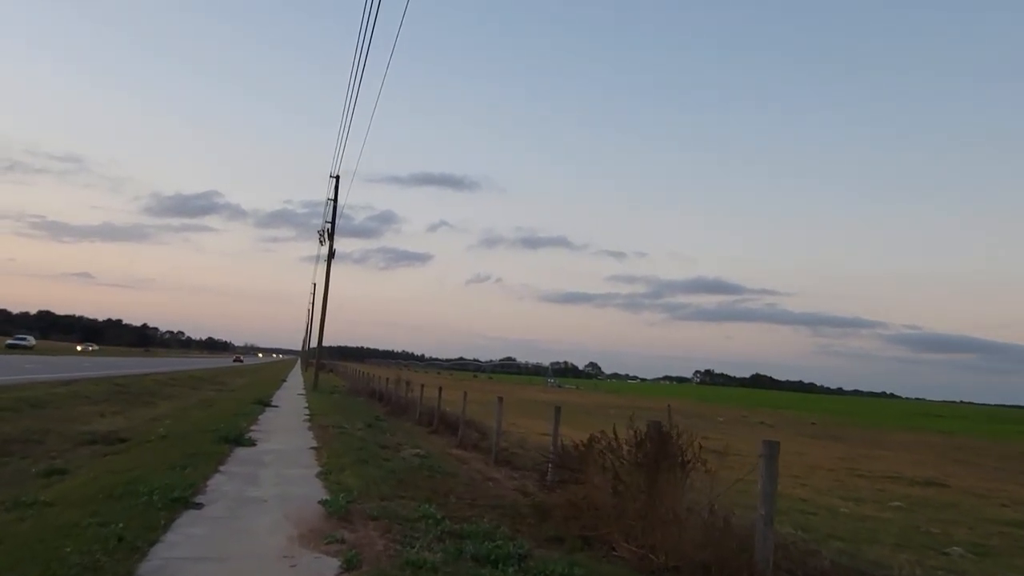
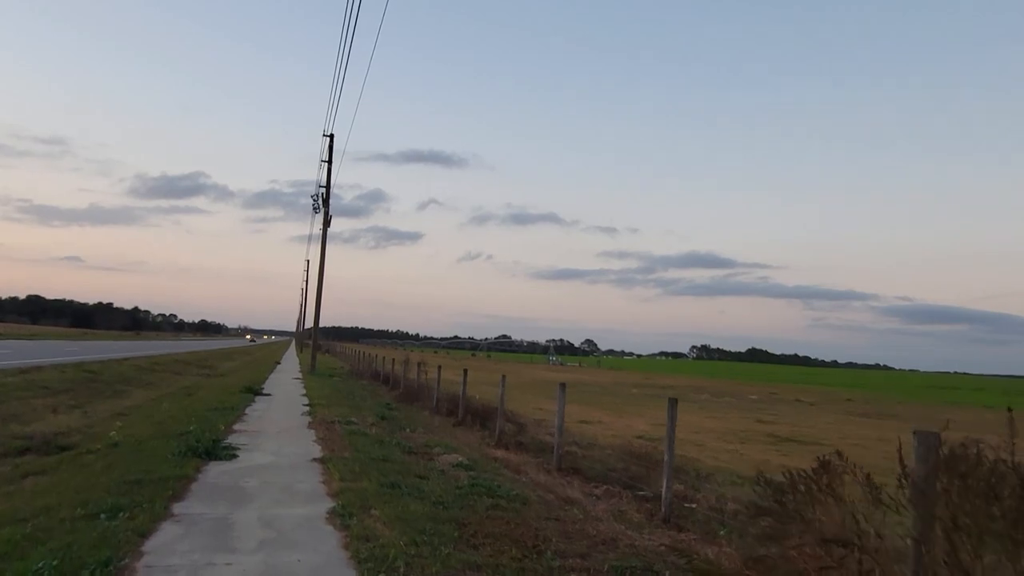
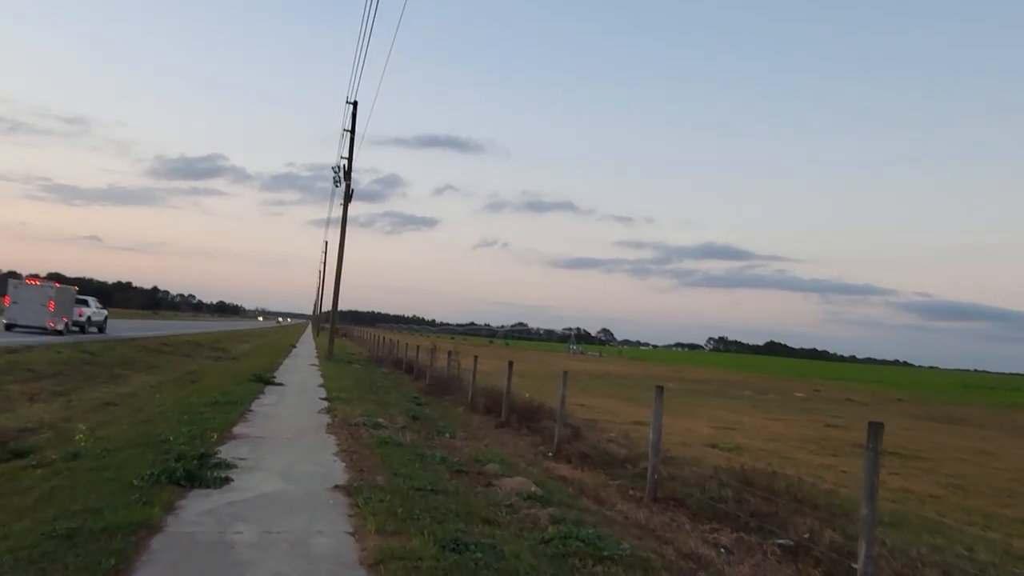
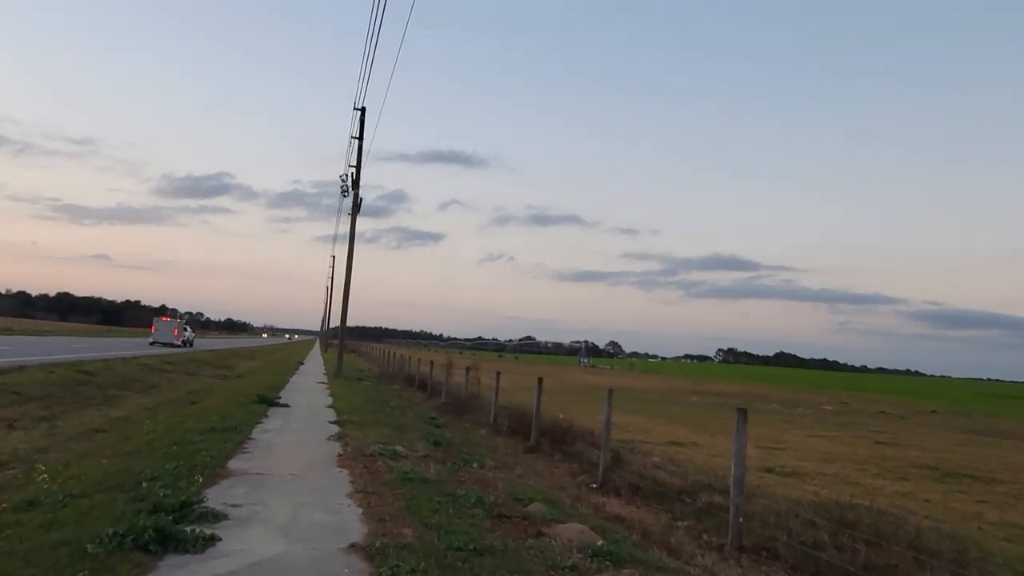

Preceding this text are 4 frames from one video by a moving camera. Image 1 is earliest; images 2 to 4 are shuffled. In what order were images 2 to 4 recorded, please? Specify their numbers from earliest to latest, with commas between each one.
2, 3, 4
